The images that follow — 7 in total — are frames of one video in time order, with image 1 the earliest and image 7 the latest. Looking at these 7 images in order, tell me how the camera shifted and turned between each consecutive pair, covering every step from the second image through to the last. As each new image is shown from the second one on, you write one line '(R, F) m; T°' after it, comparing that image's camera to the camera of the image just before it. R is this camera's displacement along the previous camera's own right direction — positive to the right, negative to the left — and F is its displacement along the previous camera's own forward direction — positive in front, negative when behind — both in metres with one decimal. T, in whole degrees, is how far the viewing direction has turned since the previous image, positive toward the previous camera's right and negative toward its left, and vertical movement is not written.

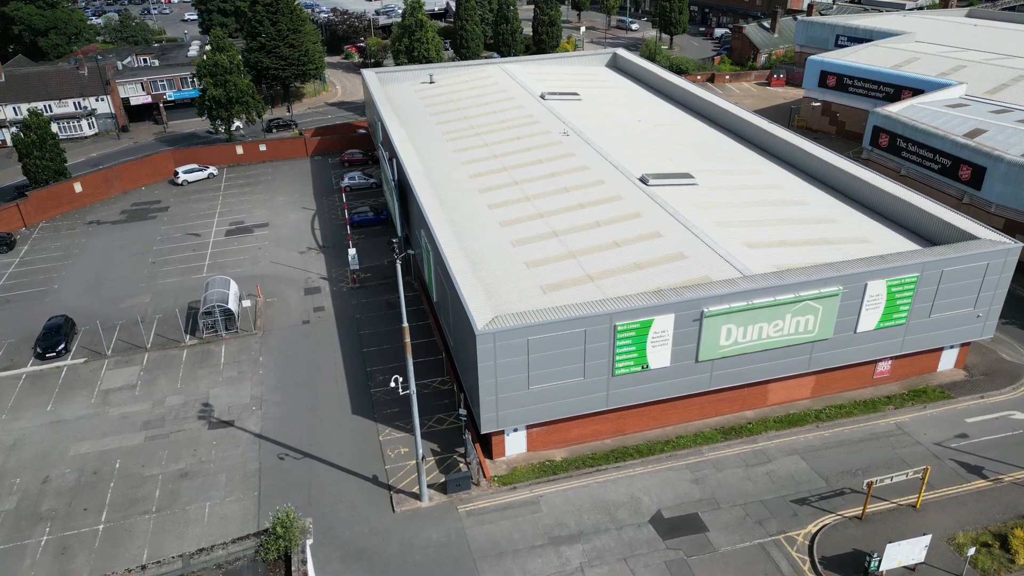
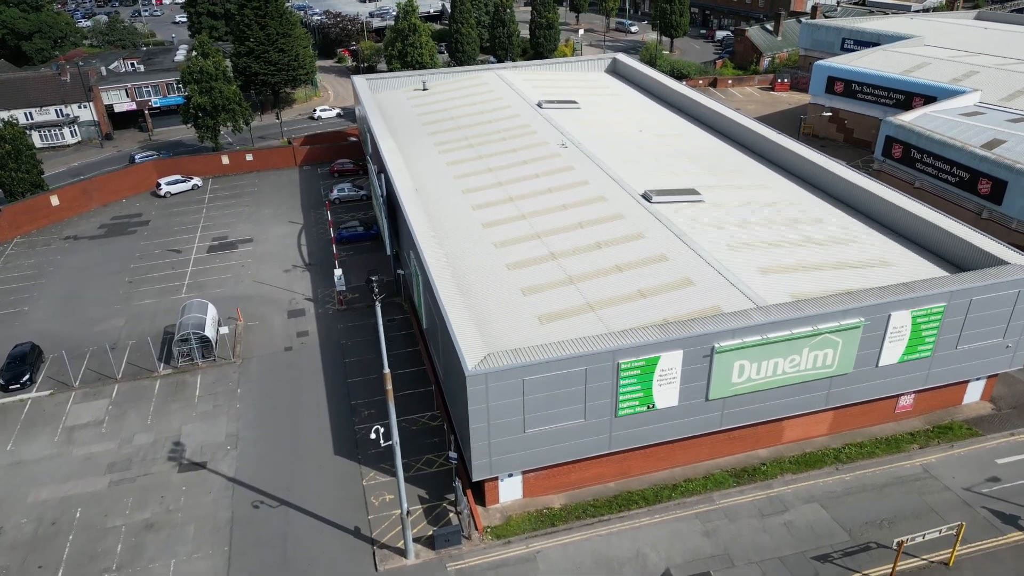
(+0.1, +2.1) m; 0°
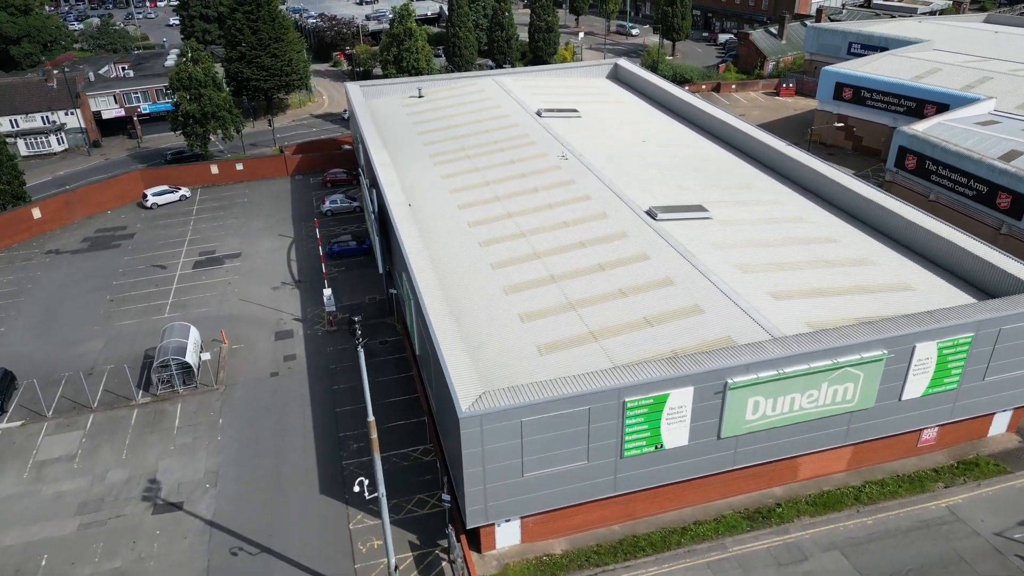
(+0.1, +1.7) m; 0°
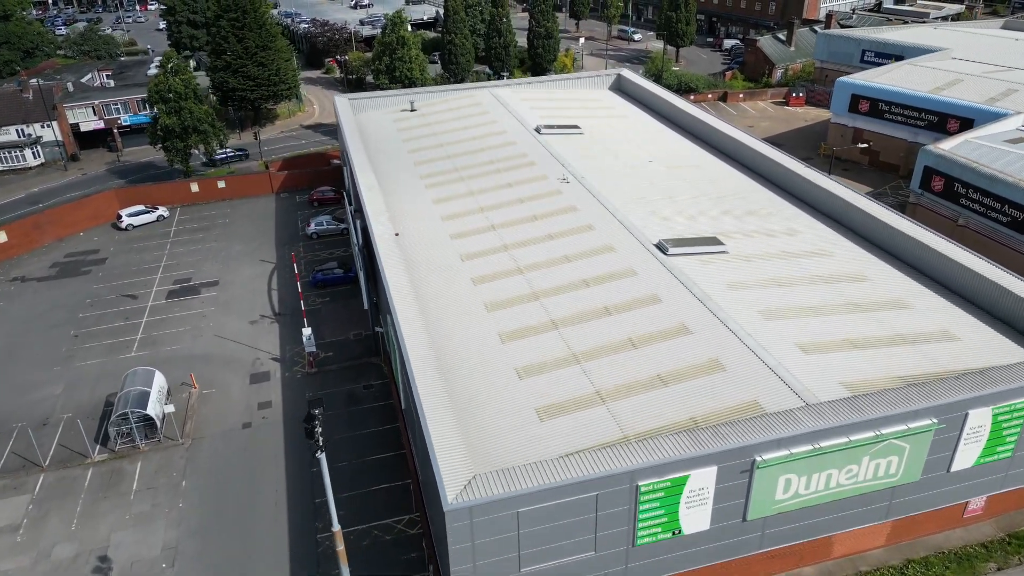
(+0.1, +3.0) m; 0°
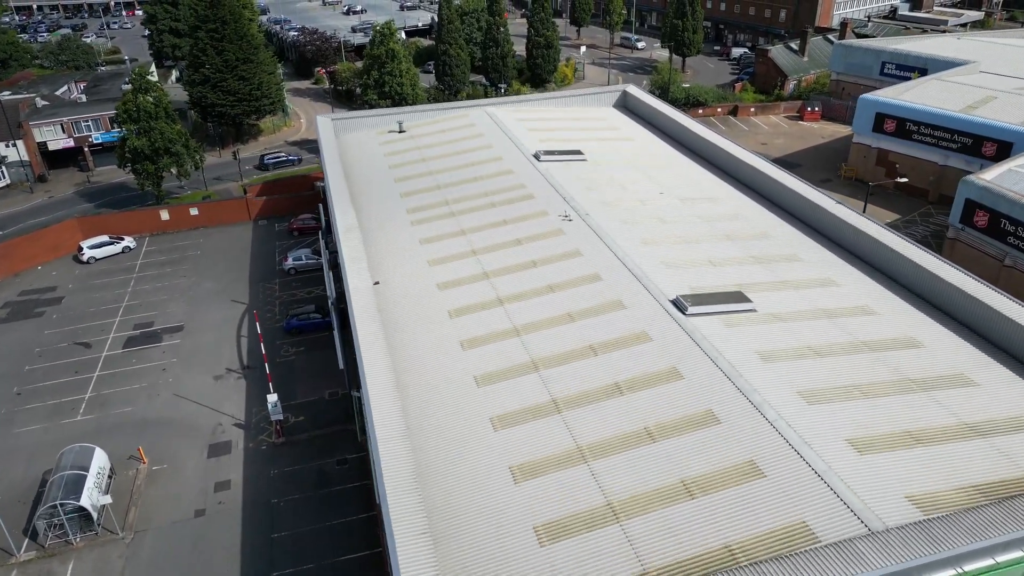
(+0.2, +4.0) m; 0°
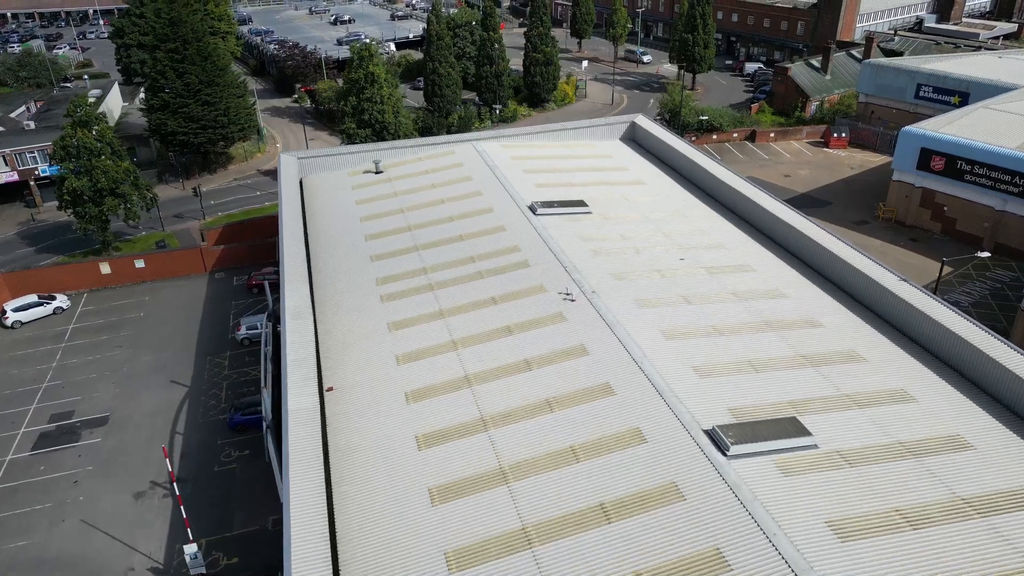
(+0.4, +6.1) m; 0°
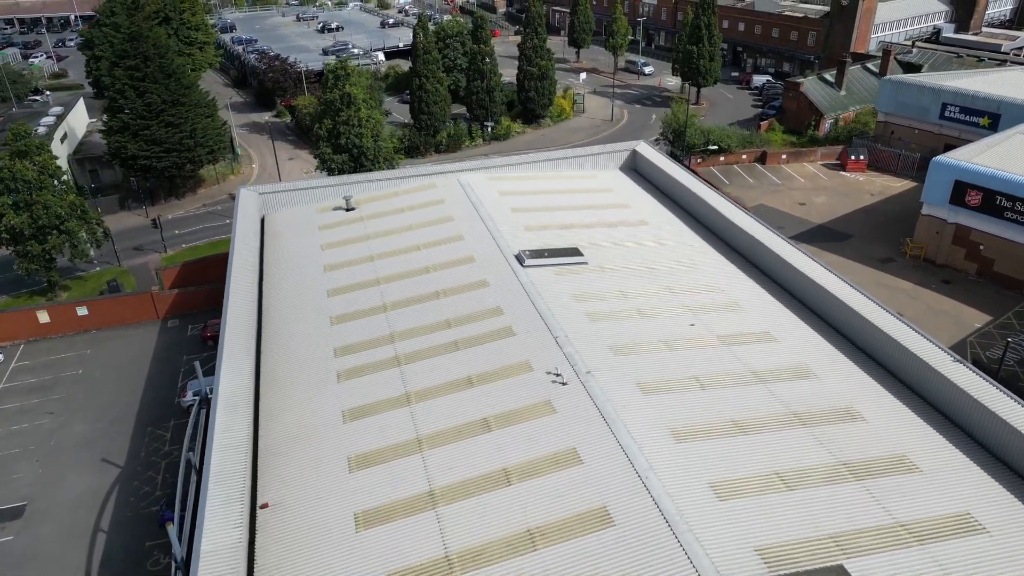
(+0.6, +4.3) m; 0°
